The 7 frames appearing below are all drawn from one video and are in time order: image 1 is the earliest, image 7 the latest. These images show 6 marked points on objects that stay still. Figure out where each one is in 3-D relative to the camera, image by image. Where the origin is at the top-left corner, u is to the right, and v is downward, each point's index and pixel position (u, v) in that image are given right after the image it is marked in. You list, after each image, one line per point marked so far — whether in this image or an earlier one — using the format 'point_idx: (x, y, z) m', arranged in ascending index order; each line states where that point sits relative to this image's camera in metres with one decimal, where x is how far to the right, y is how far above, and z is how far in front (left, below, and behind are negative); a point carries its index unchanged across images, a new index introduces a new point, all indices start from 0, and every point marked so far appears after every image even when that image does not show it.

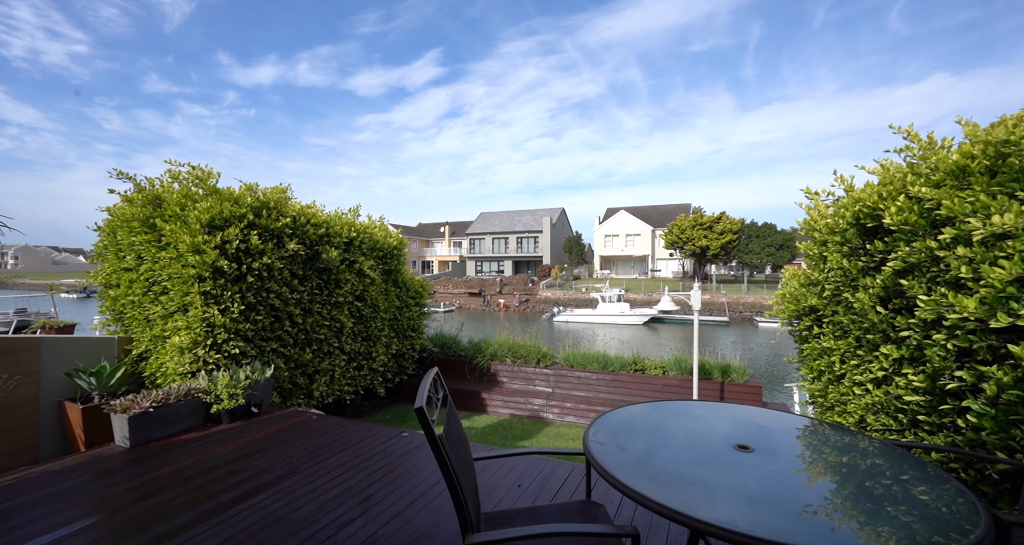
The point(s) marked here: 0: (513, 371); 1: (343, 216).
0: (0.0, -1.6, +8.0) m
1: (-2.2, +0.8, +7.1) m
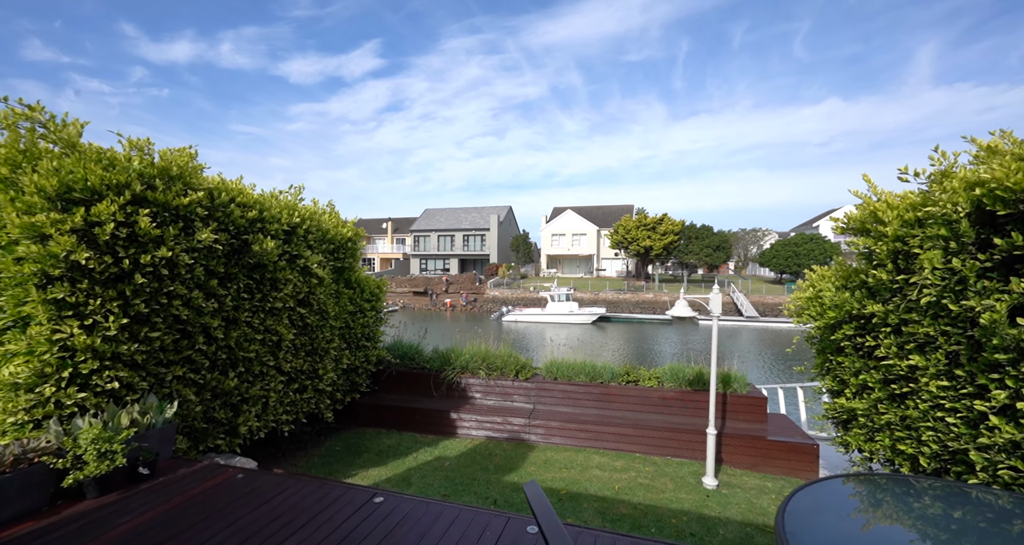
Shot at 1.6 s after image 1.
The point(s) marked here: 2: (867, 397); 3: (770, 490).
0: (-0.3, -1.6, +6.9) m
1: (-2.5, +0.8, +5.8) m
2: (+4.2, -1.3, +5.8) m
3: (+3.2, -2.5, +6.2) m
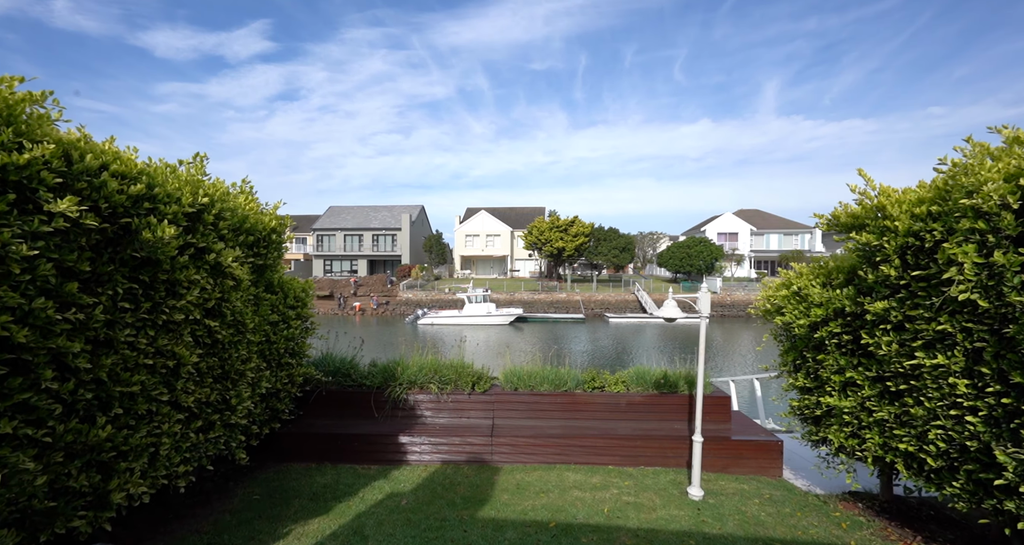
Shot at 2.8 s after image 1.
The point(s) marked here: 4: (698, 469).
0: (-0.9, -1.5, +6.0) m
1: (-2.8, +0.9, +4.5) m
2: (+3.8, -1.3, +5.7) m
3: (+2.8, -2.4, +5.9) m
4: (+2.0, -2.0, +5.4) m
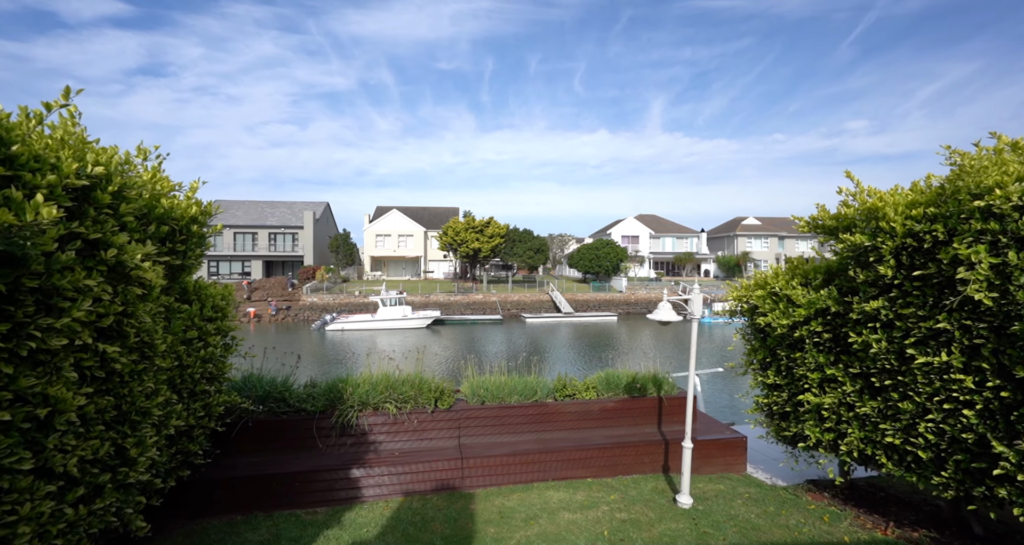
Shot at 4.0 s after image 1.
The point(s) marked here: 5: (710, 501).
0: (-1.2, -1.5, +5.2) m
1: (-2.8, +0.9, +3.4) m
2: (+3.5, -1.2, +5.7) m
3: (+2.4, -2.4, +5.8) m
4: (+1.7, -1.9, +5.1) m
5: (+2.1, -2.3, +5.4) m
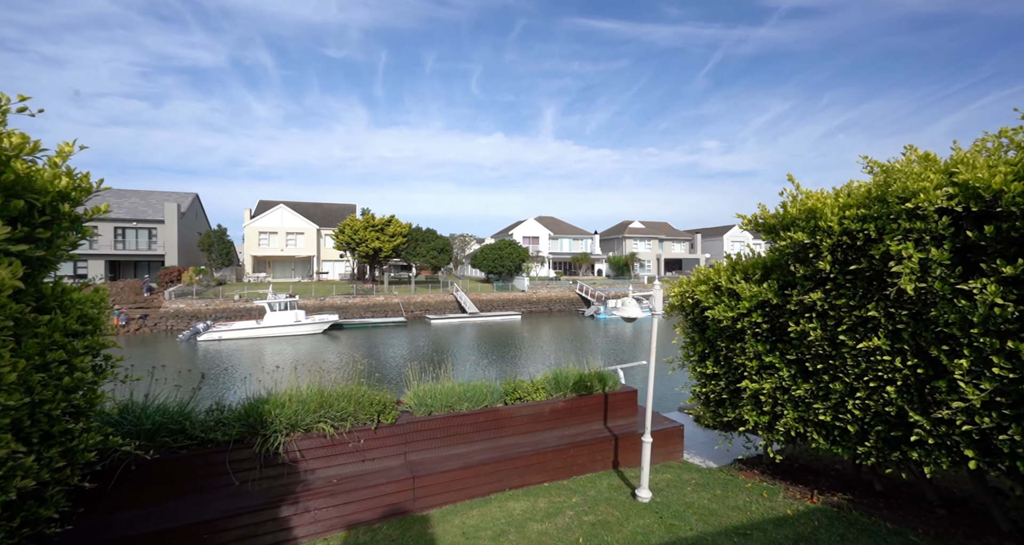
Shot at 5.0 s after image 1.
0: (-1.6, -1.5, +4.5) m
1: (-2.9, +0.9, +2.4) m
2: (+2.9, -1.1, +5.9) m
3: (+1.8, -2.3, +5.7) m
4: (+1.3, -1.9, +4.9) m
5: (+1.6, -2.2, +5.4) m
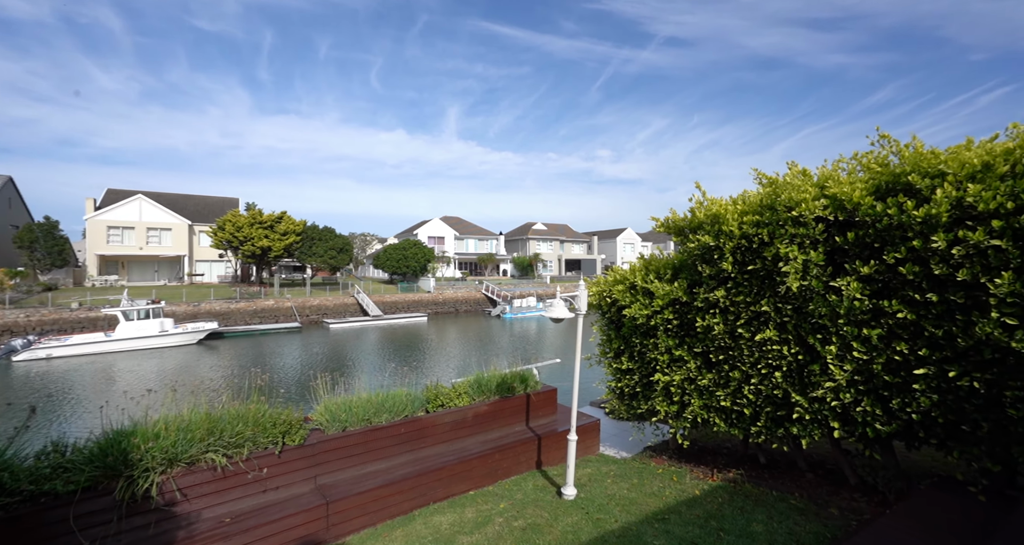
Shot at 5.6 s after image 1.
0: (-2.2, -1.5, +4.0) m
1: (-3.1, +0.9, +1.7) m
2: (+2.0, -1.1, +6.2) m
3: (+1.0, -2.3, +5.8) m
4: (+0.6, -1.9, +5.0) m
5: (+0.8, -2.2, +5.4) m
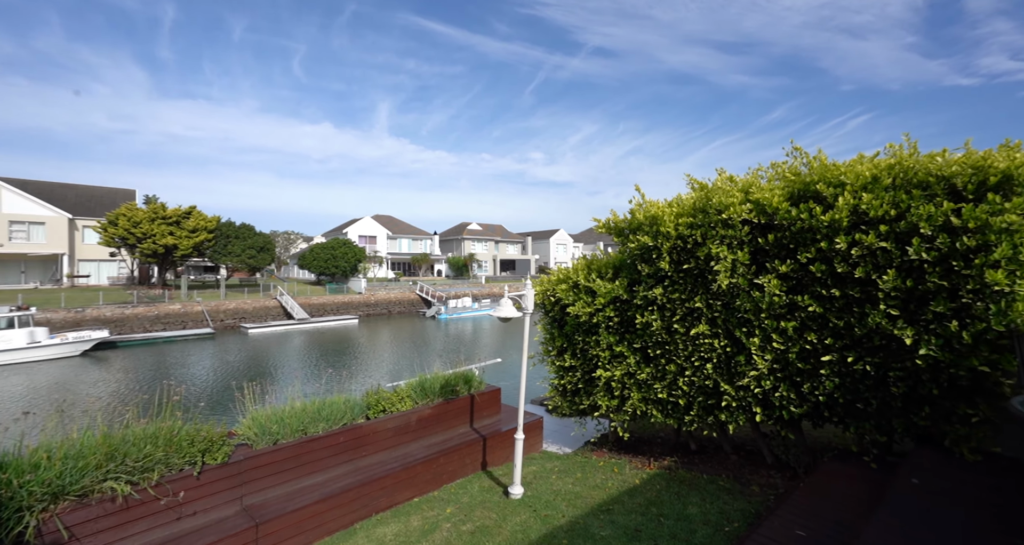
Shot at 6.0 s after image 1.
0: (-2.5, -1.5, +3.6) m
1: (-3.1, +0.9, +1.3) m
2: (+1.3, -1.1, +6.3) m
3: (+0.4, -2.3, +5.9) m
4: (0.0, -1.8, +4.9) m
5: (+0.2, -2.2, +5.4) m
